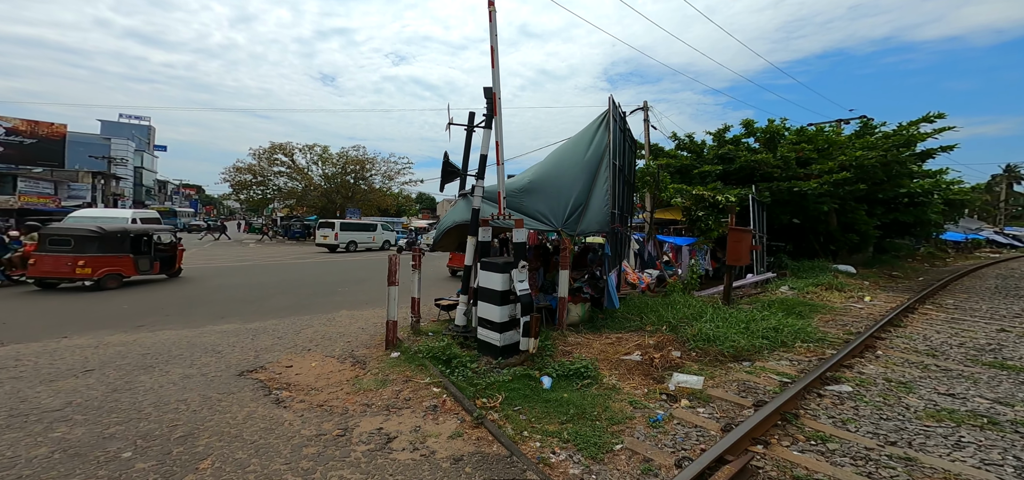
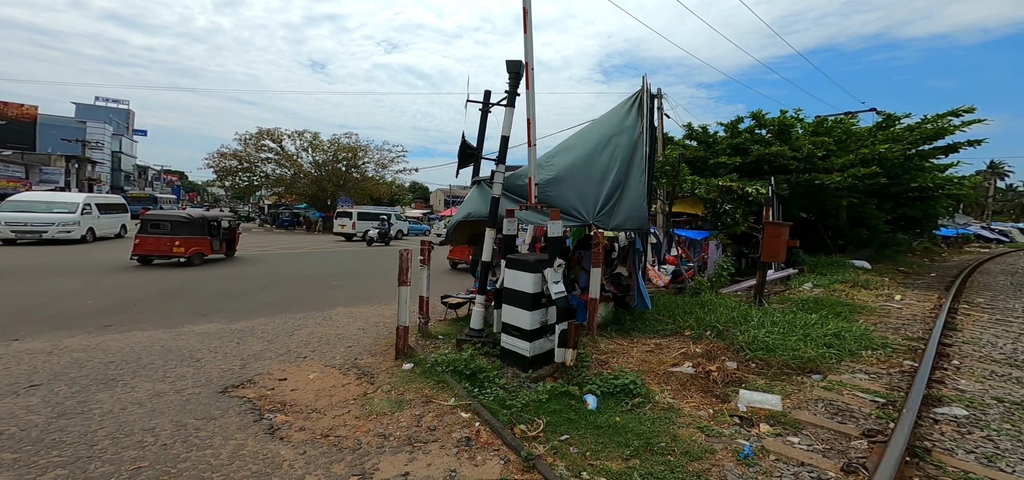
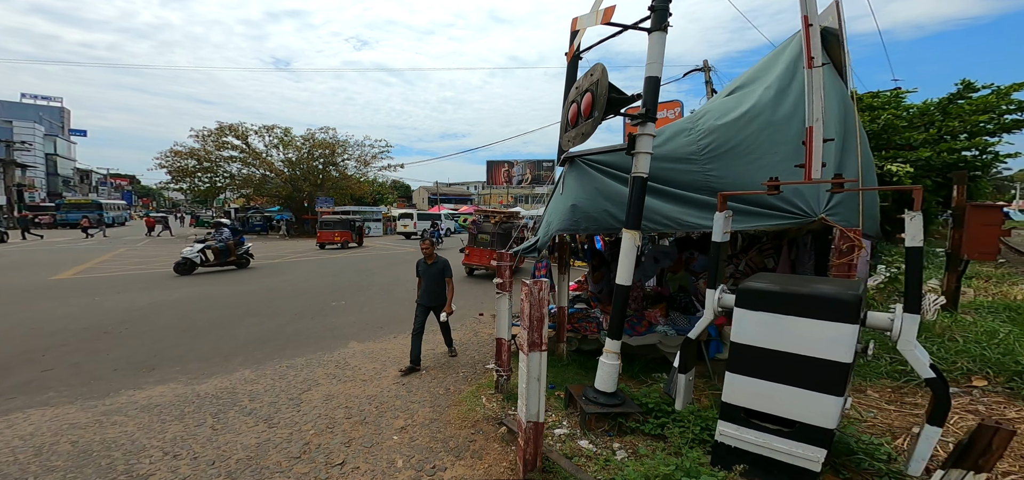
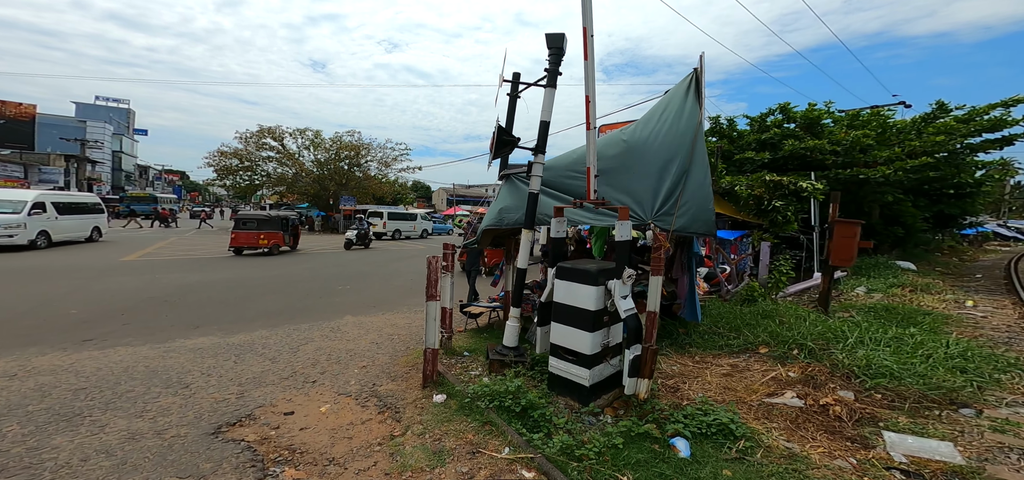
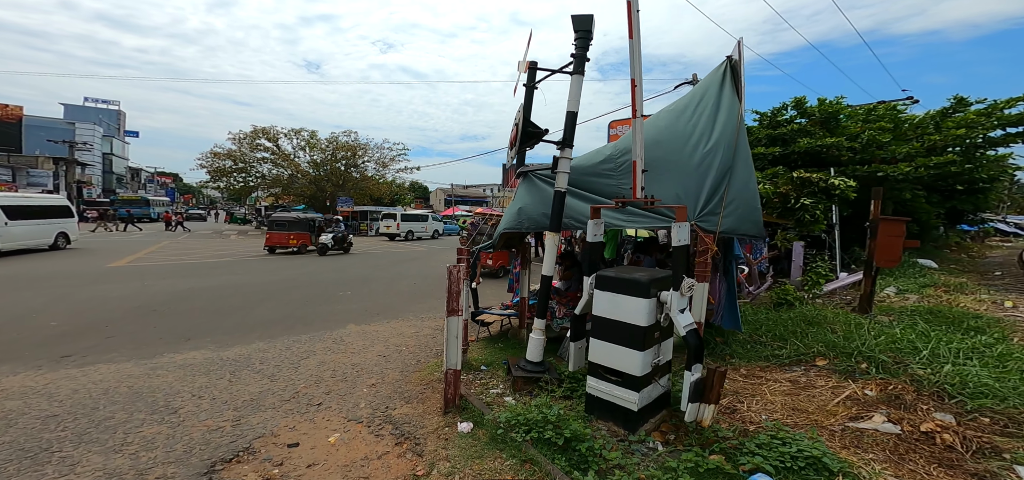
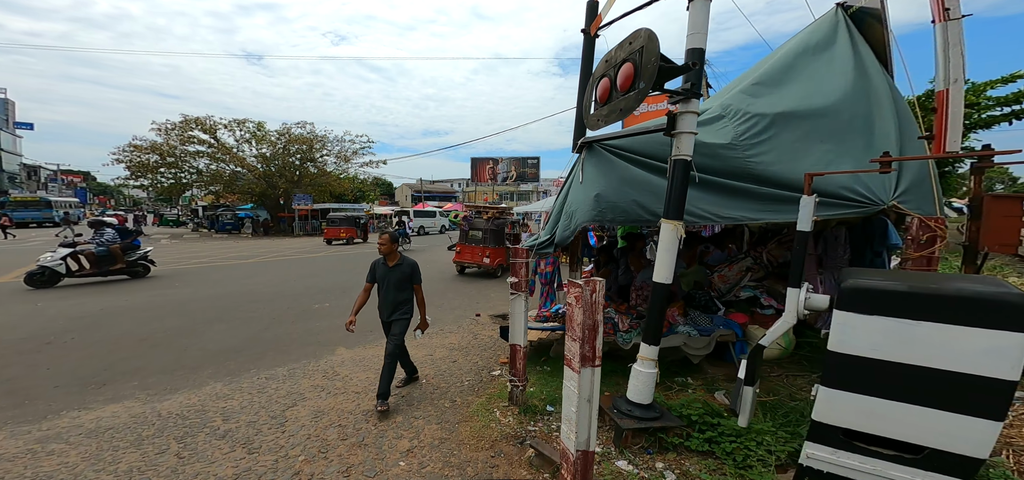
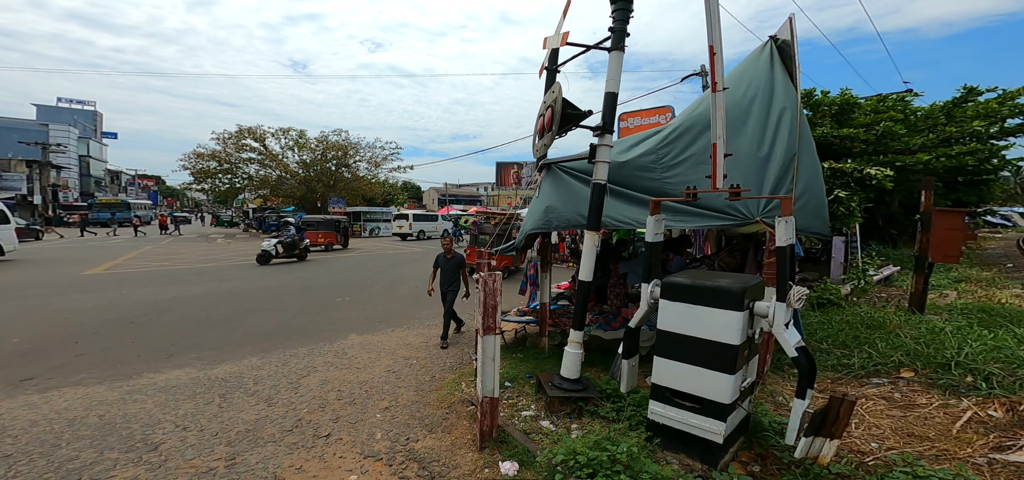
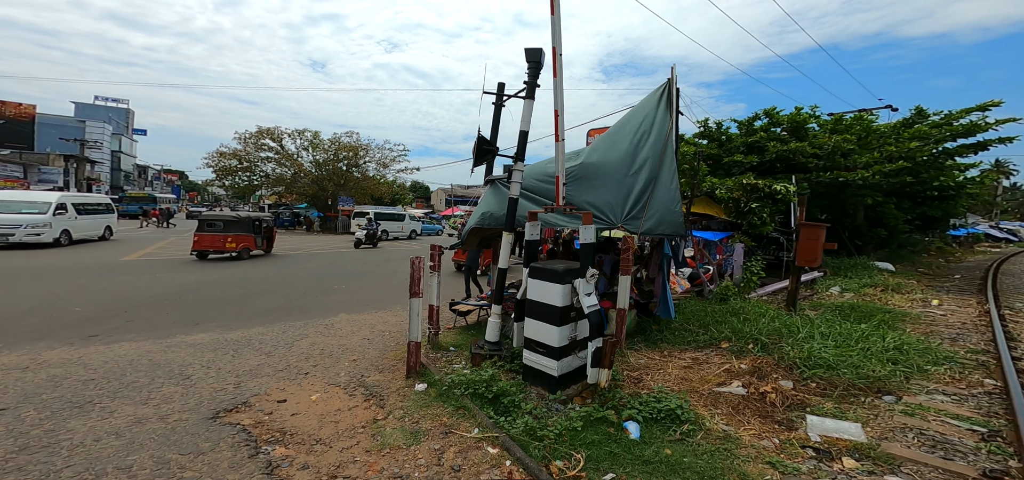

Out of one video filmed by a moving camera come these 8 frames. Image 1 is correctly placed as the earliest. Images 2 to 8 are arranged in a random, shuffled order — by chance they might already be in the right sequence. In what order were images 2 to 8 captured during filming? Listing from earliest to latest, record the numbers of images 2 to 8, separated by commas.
2, 8, 4, 5, 7, 3, 6
